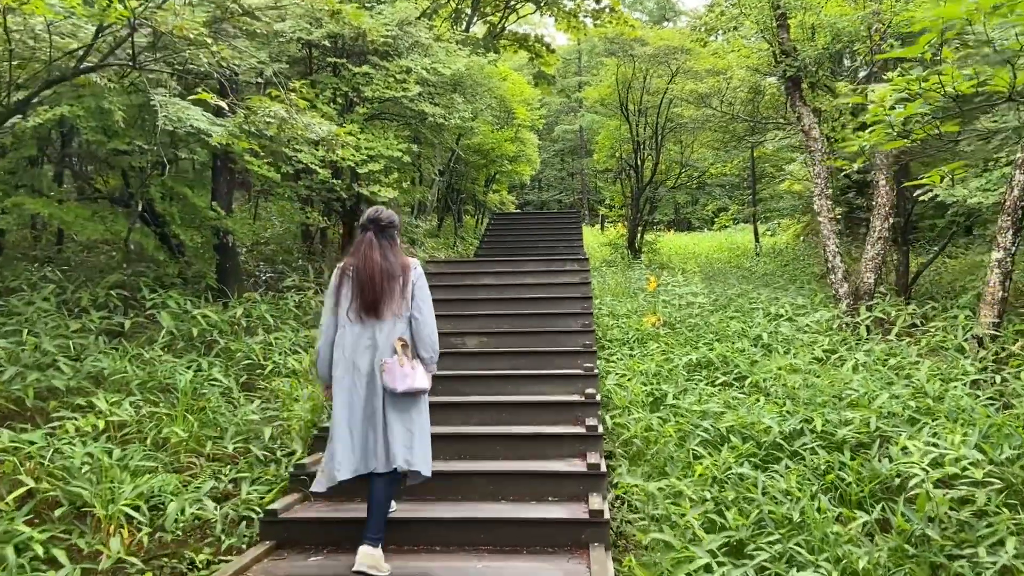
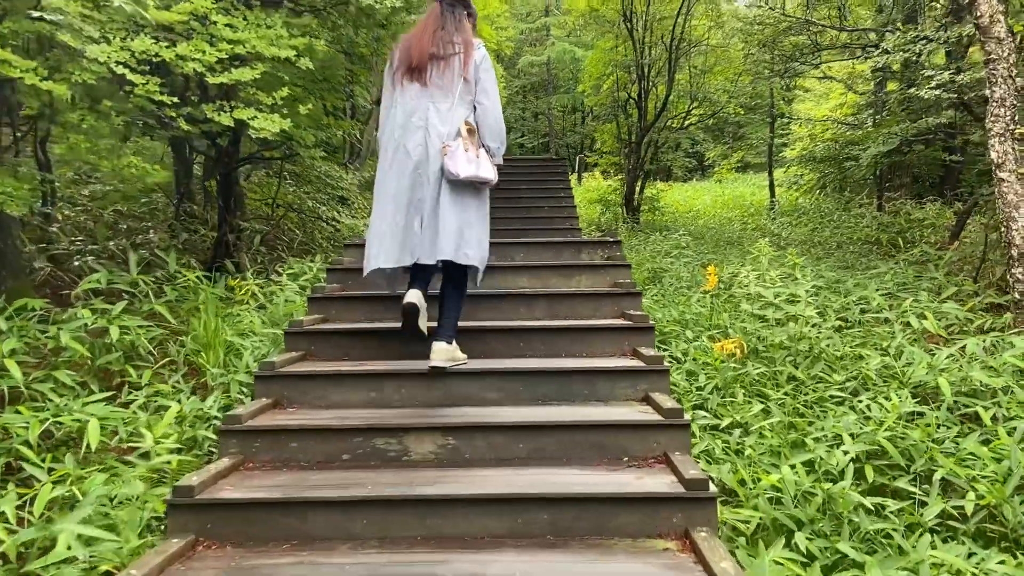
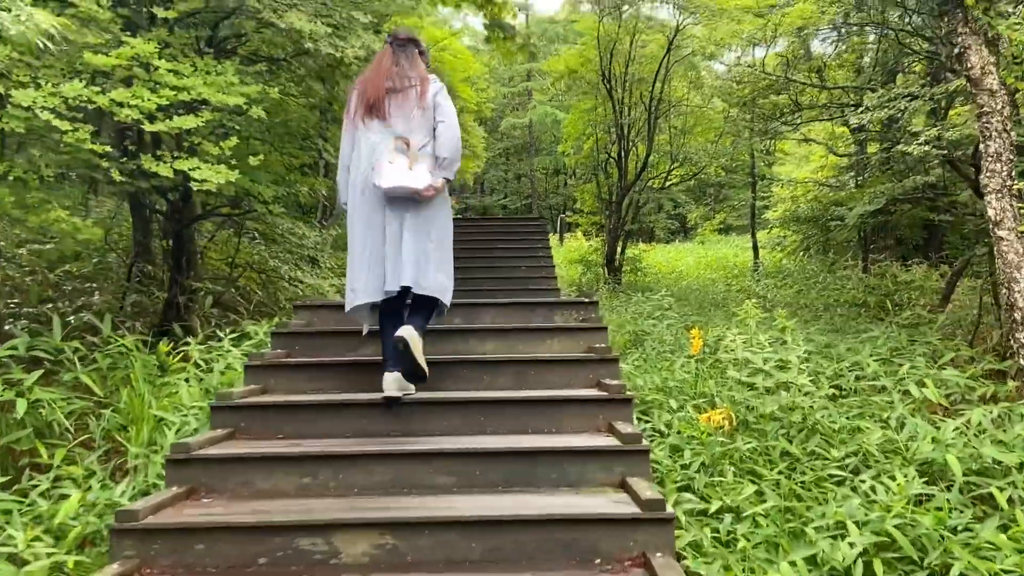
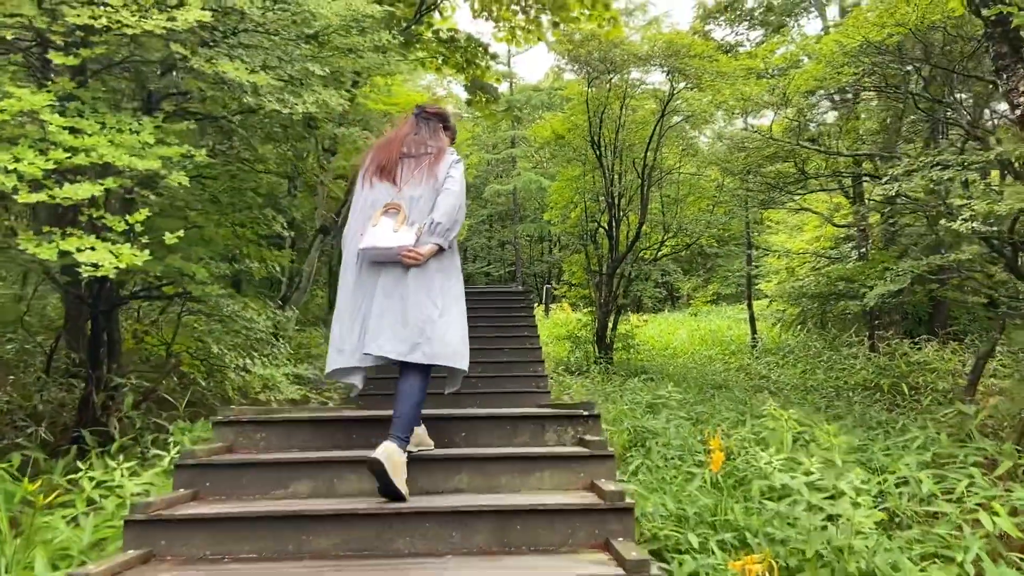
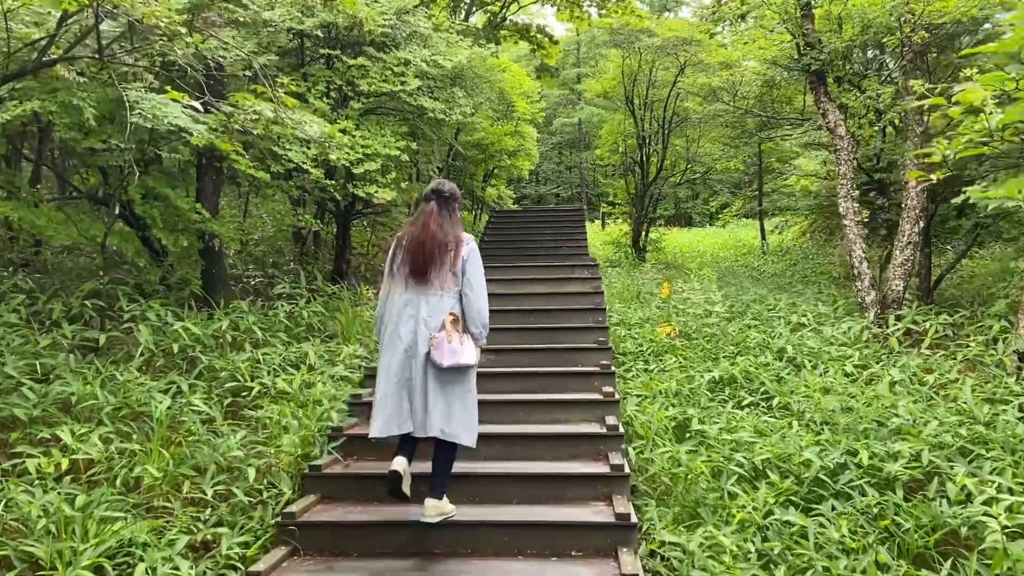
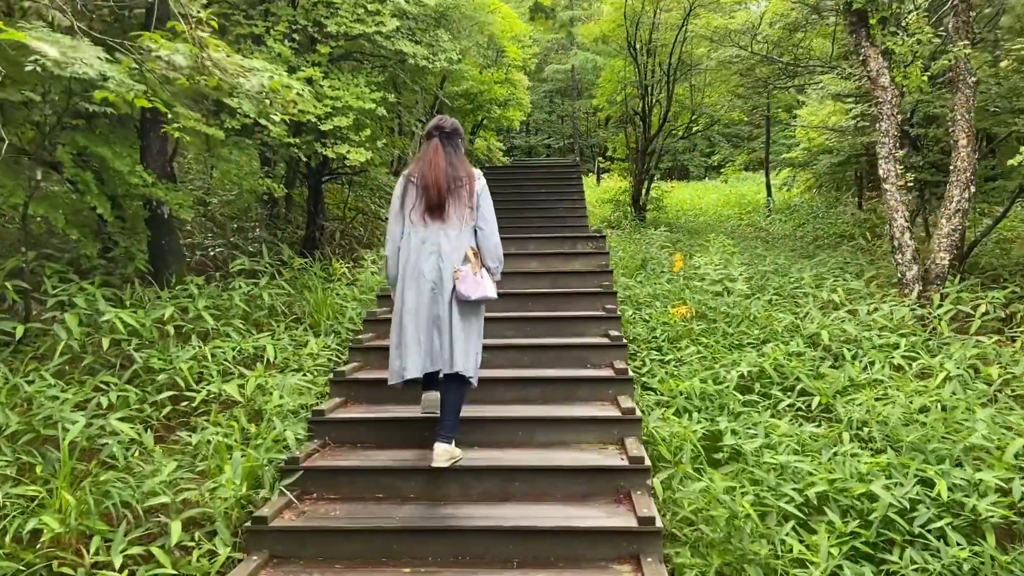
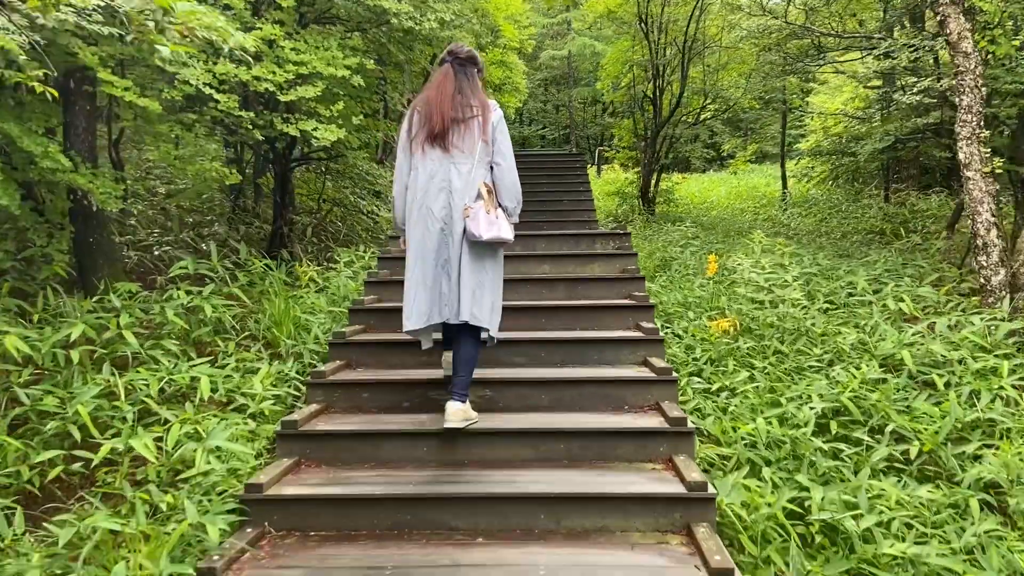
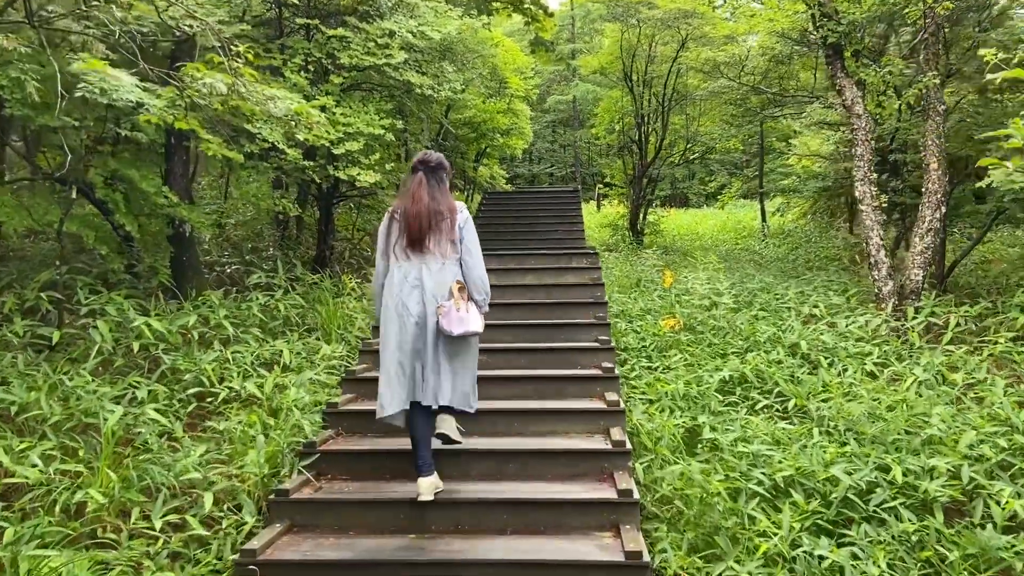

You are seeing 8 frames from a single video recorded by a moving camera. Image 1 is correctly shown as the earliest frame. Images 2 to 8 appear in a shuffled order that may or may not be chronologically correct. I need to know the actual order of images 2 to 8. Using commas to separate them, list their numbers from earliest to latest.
5, 8, 6, 7, 2, 3, 4
